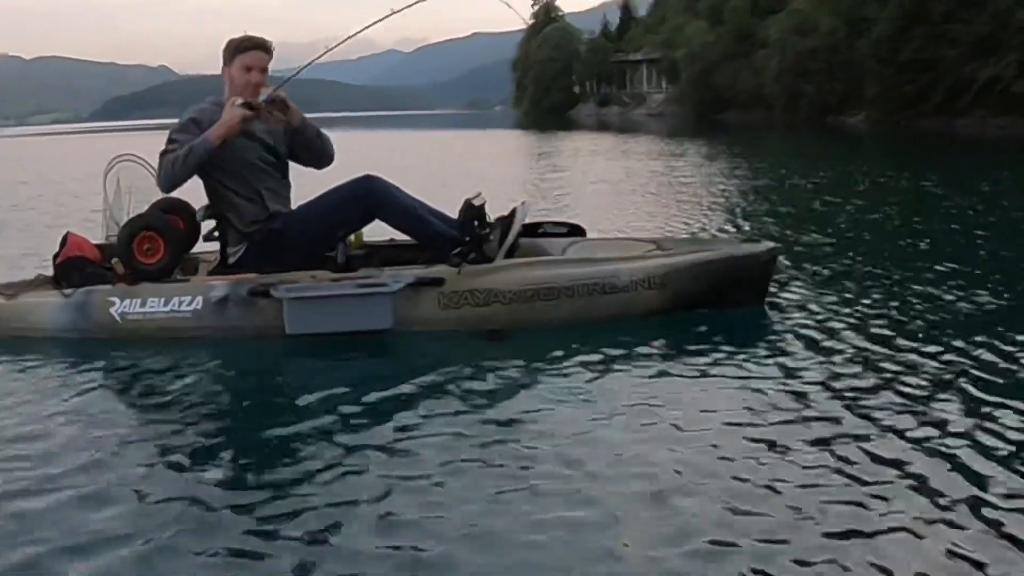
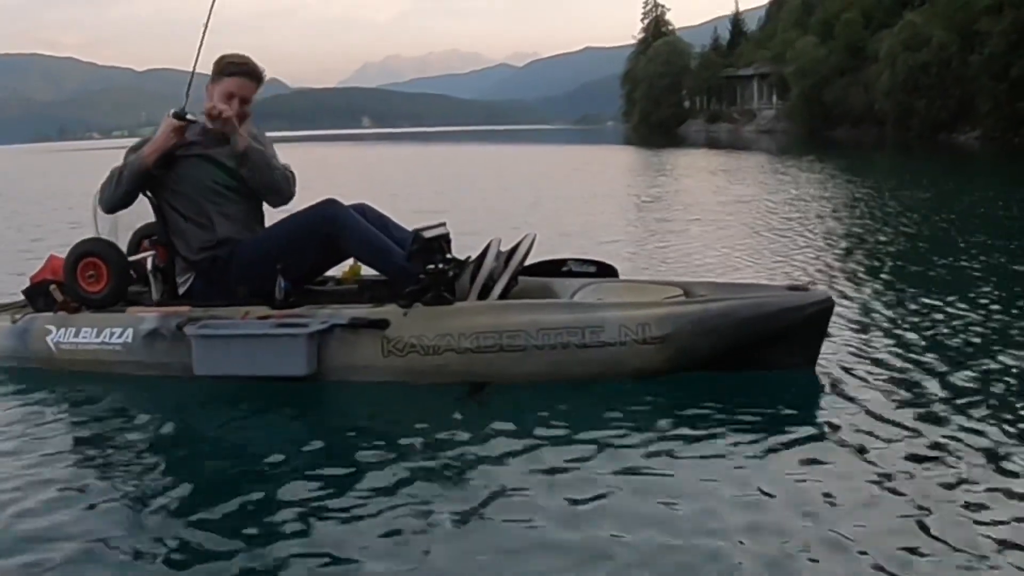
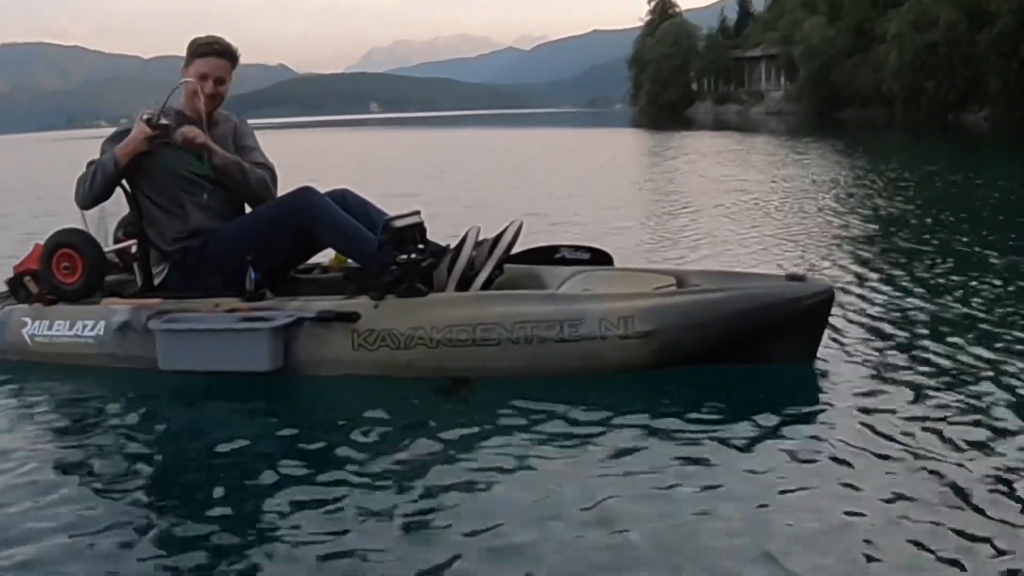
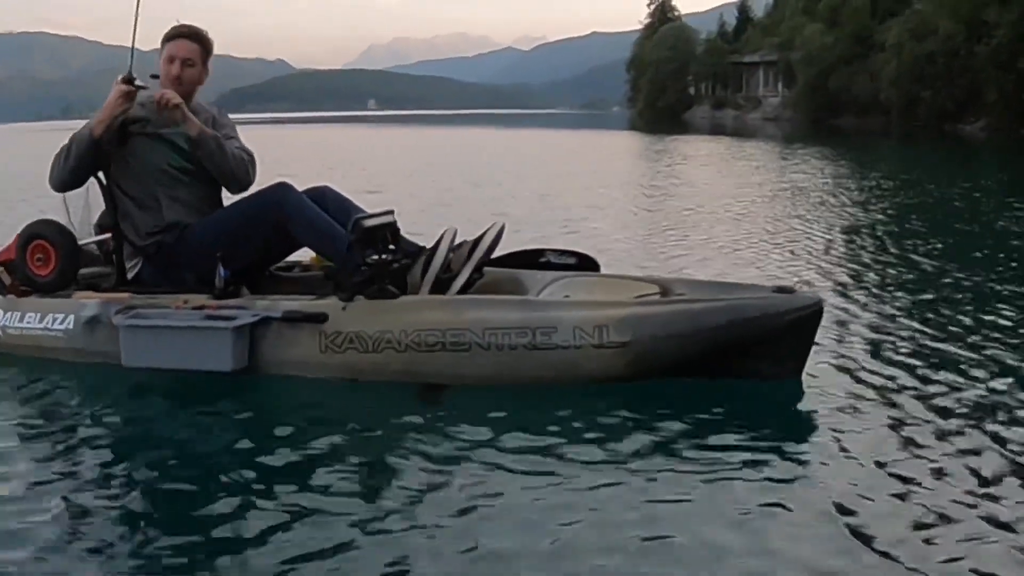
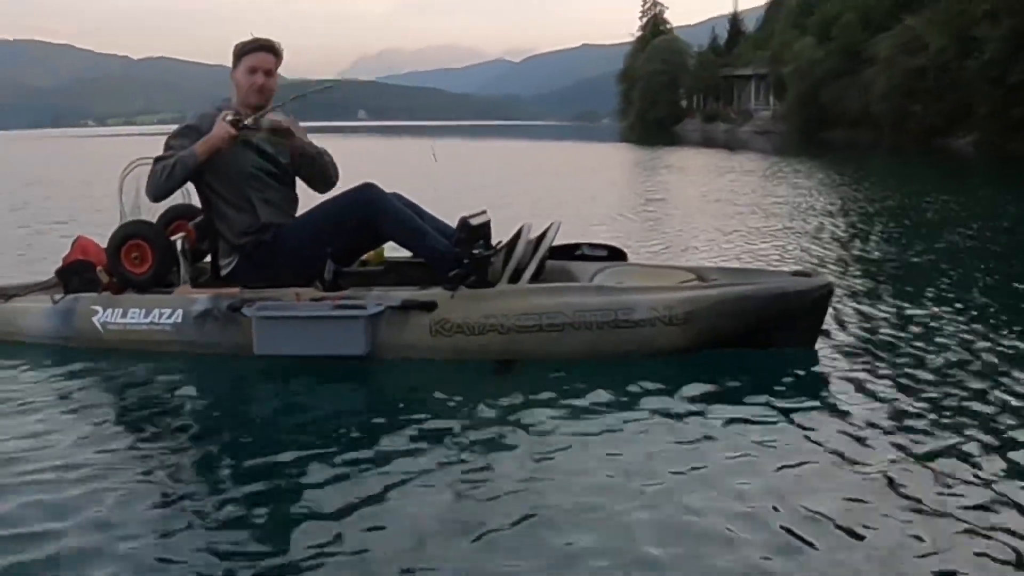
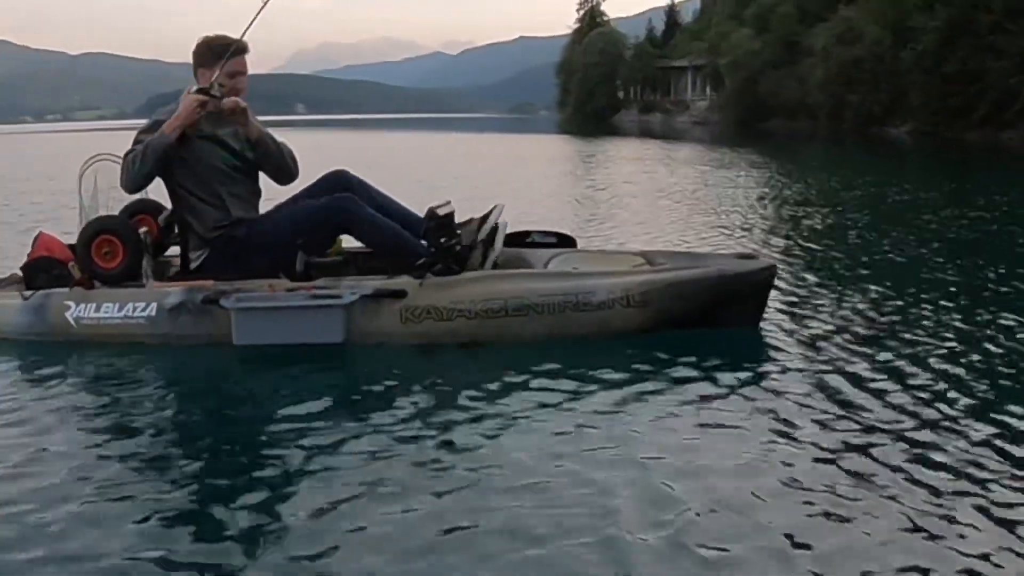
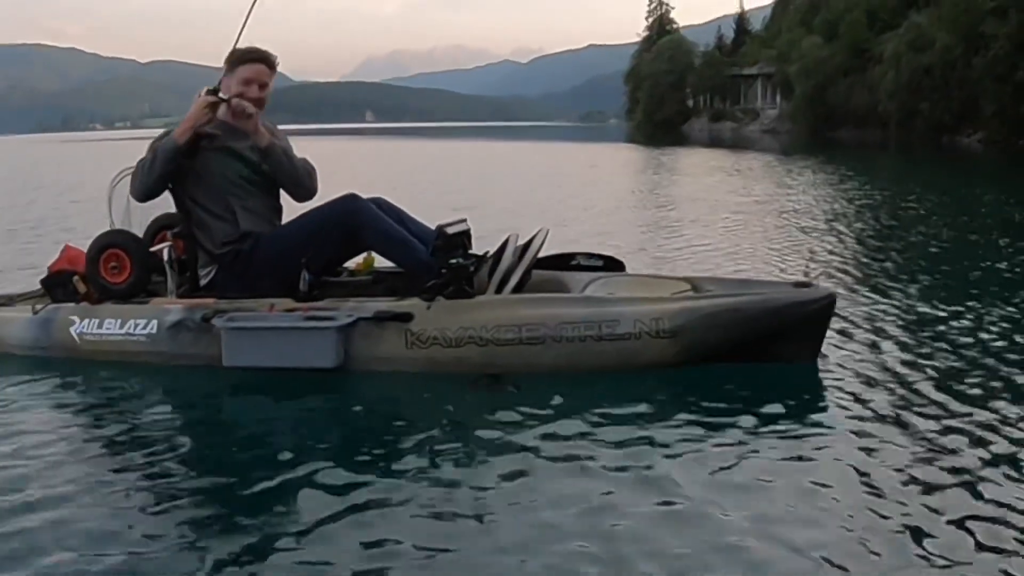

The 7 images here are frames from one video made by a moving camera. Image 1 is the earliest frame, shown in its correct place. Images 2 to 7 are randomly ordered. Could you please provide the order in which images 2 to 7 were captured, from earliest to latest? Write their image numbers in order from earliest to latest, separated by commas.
6, 5, 7, 2, 3, 4
